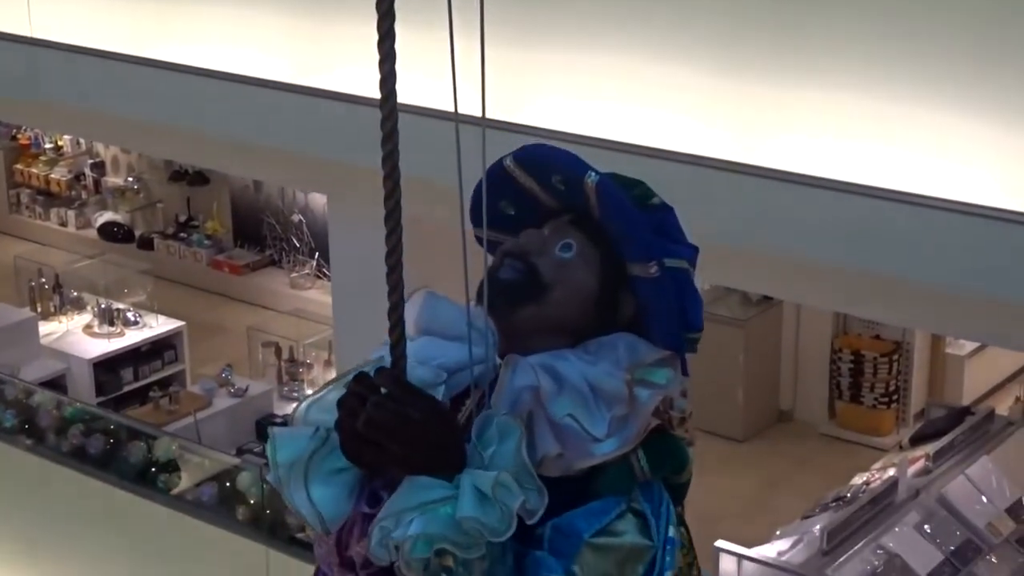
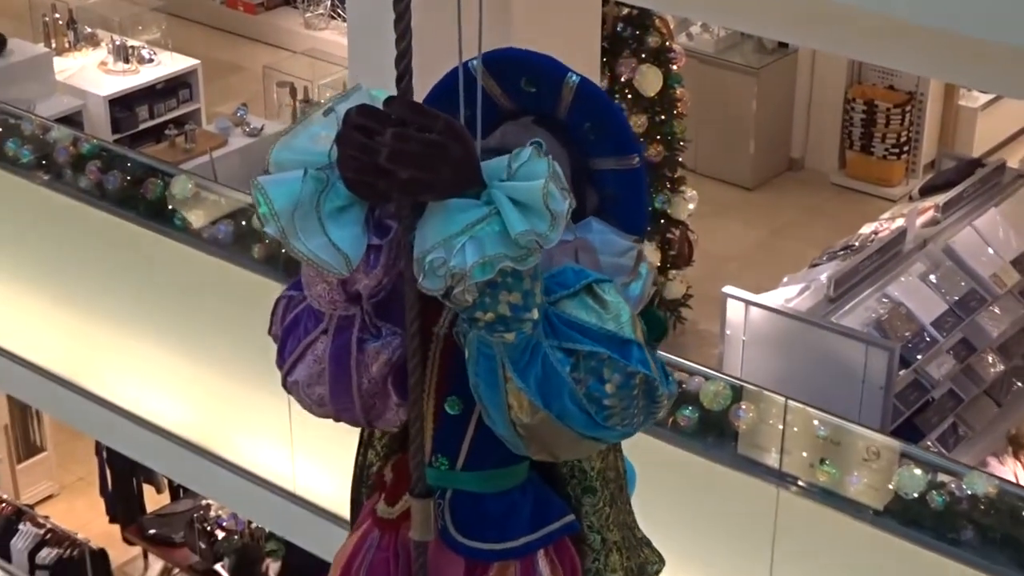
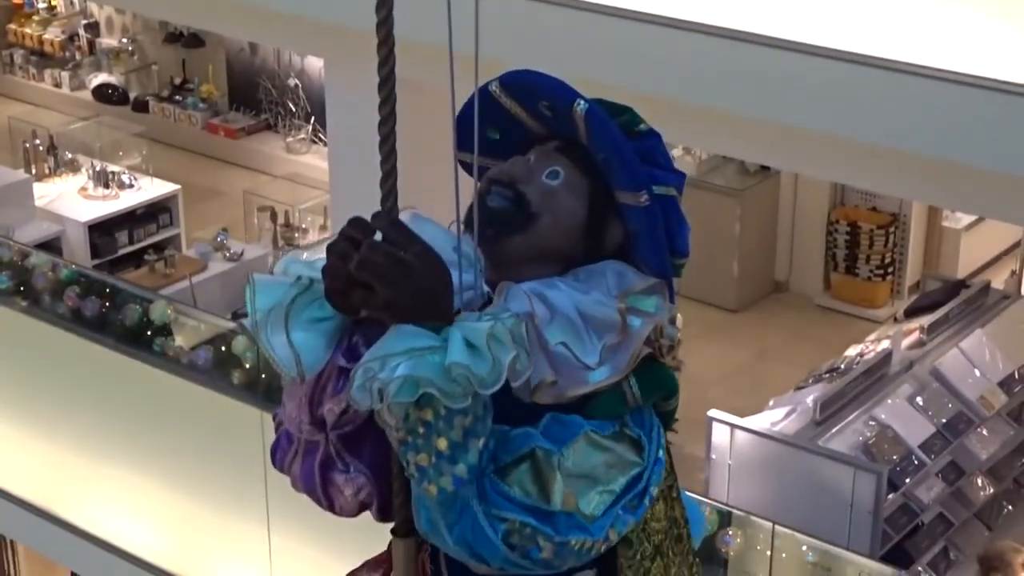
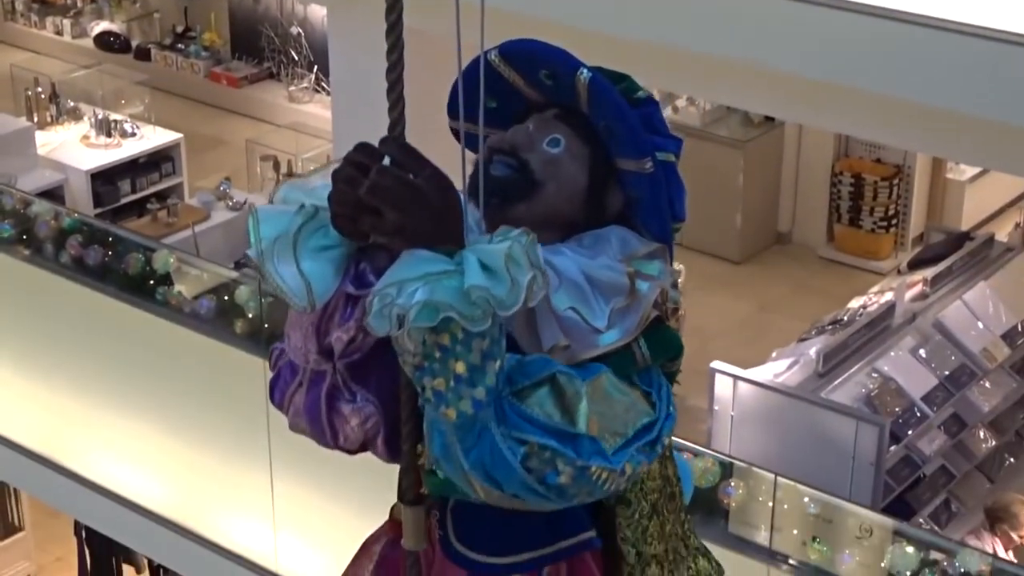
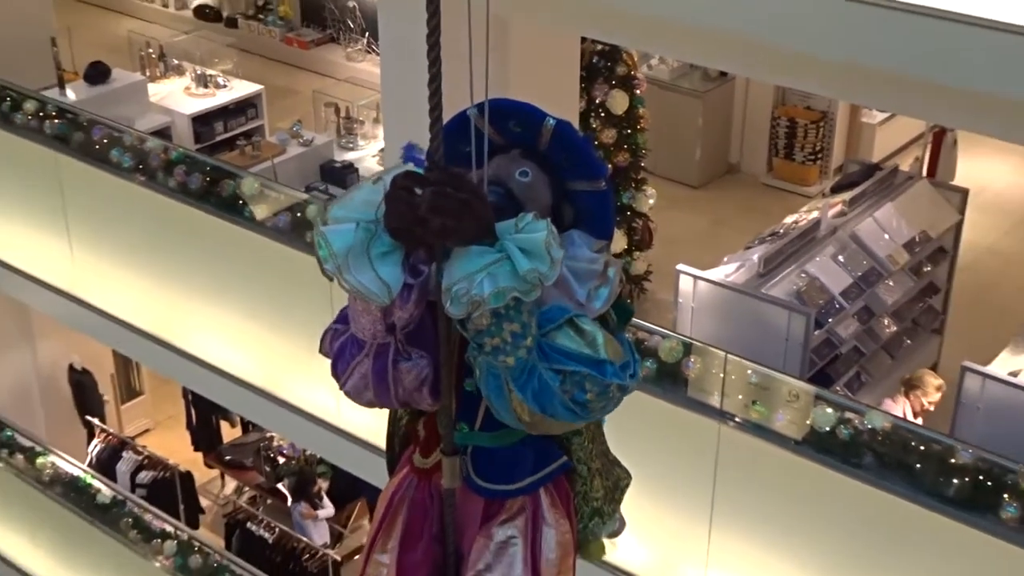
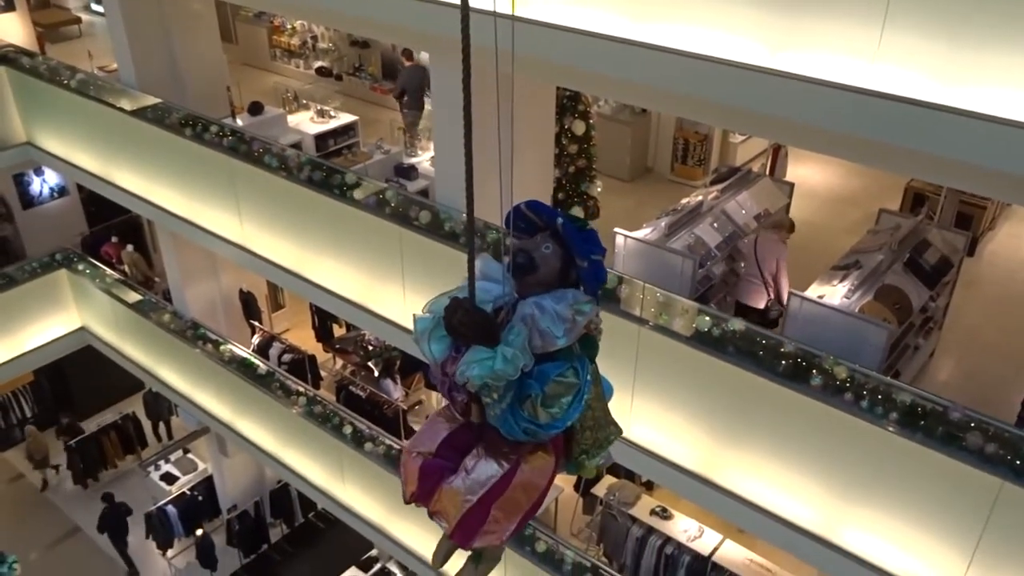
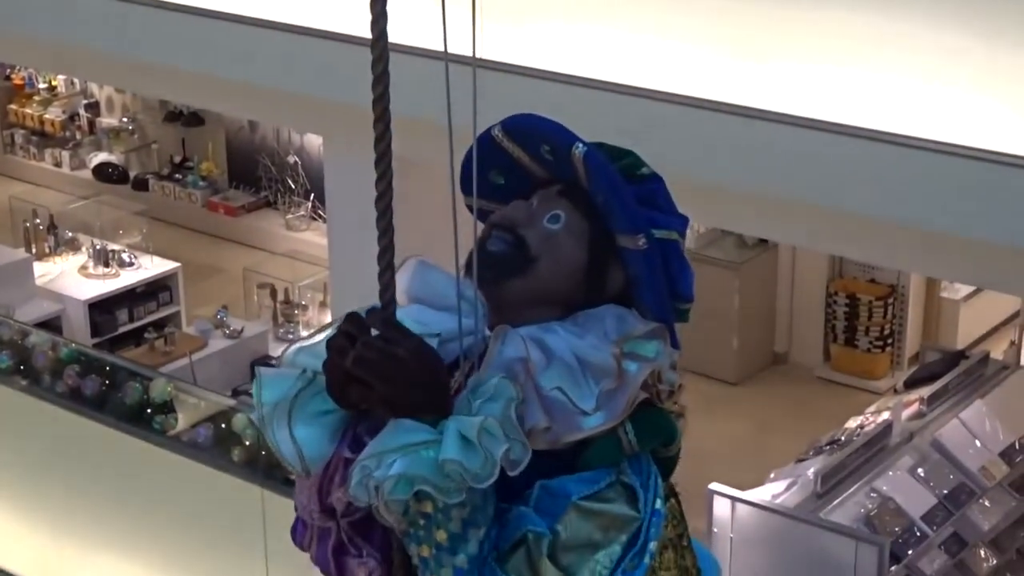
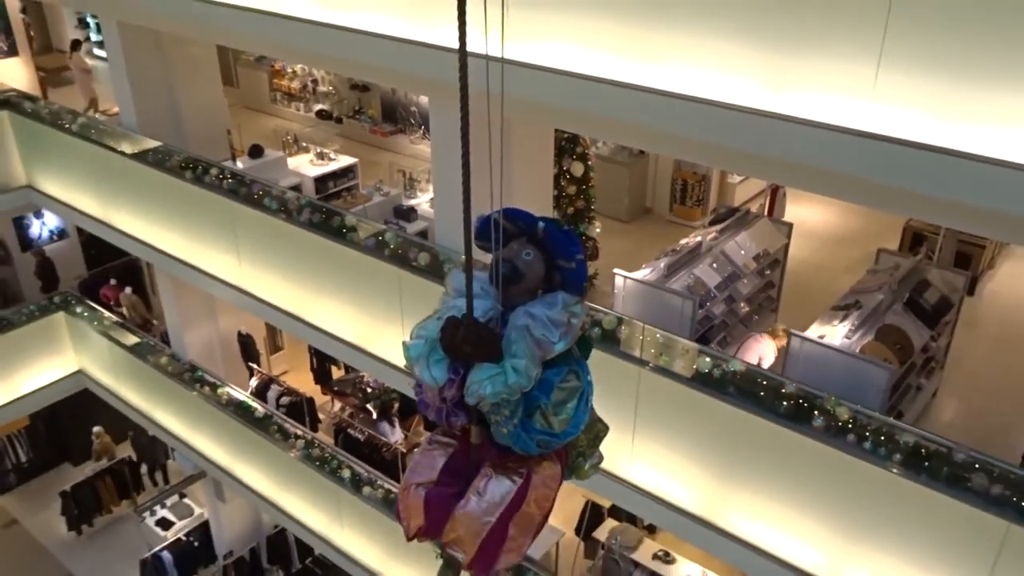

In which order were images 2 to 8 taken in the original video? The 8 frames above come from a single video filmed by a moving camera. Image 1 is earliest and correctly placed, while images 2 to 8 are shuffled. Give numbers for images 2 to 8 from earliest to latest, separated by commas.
7, 3, 4, 2, 5, 8, 6
